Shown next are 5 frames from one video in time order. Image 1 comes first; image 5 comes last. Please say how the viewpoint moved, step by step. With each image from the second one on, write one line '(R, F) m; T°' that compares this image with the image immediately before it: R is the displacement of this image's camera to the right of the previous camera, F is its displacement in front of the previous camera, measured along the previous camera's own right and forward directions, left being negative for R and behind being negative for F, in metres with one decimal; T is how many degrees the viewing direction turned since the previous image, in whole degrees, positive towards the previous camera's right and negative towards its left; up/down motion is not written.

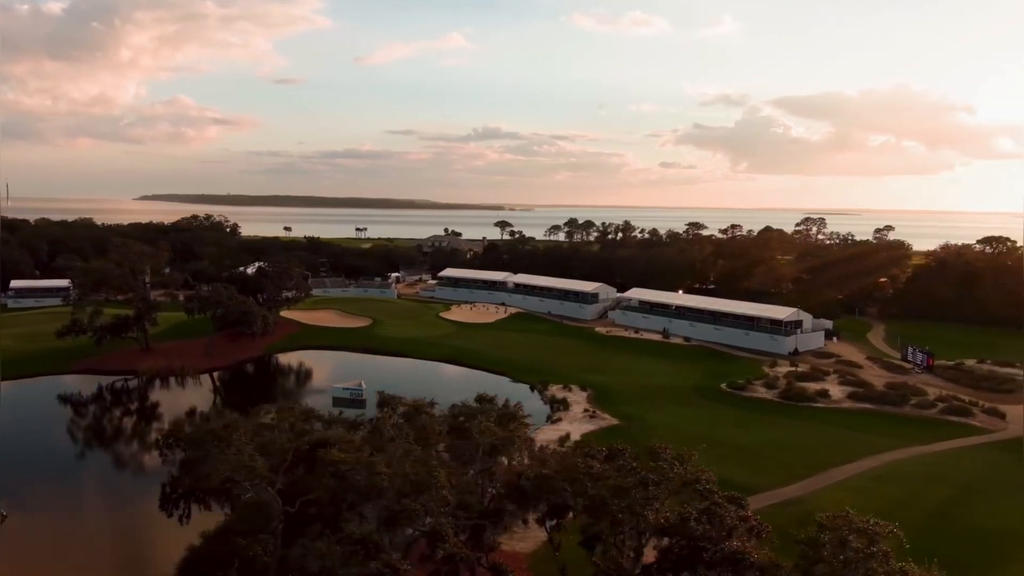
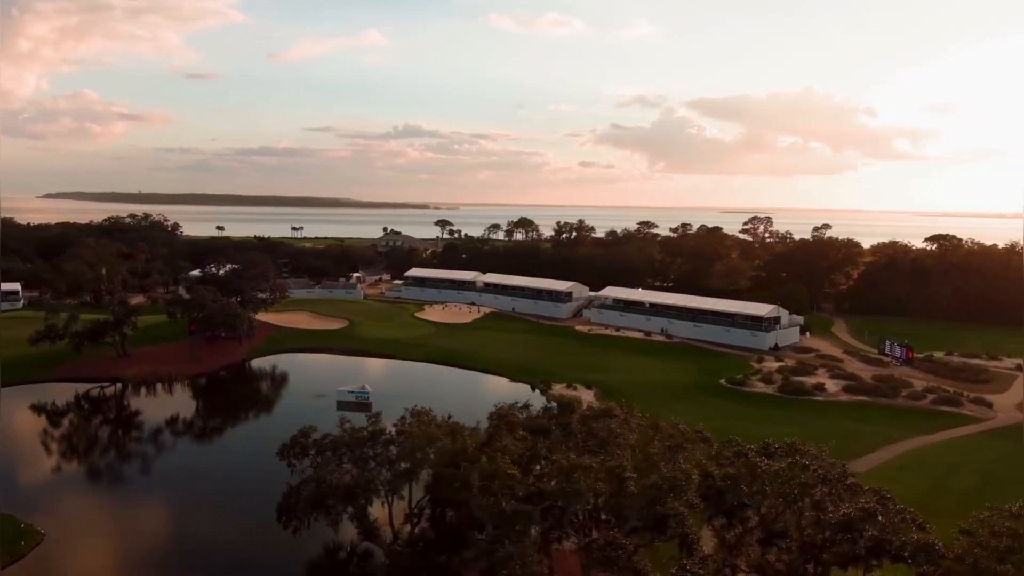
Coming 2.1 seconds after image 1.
(-2.9, +0.3) m; +4°
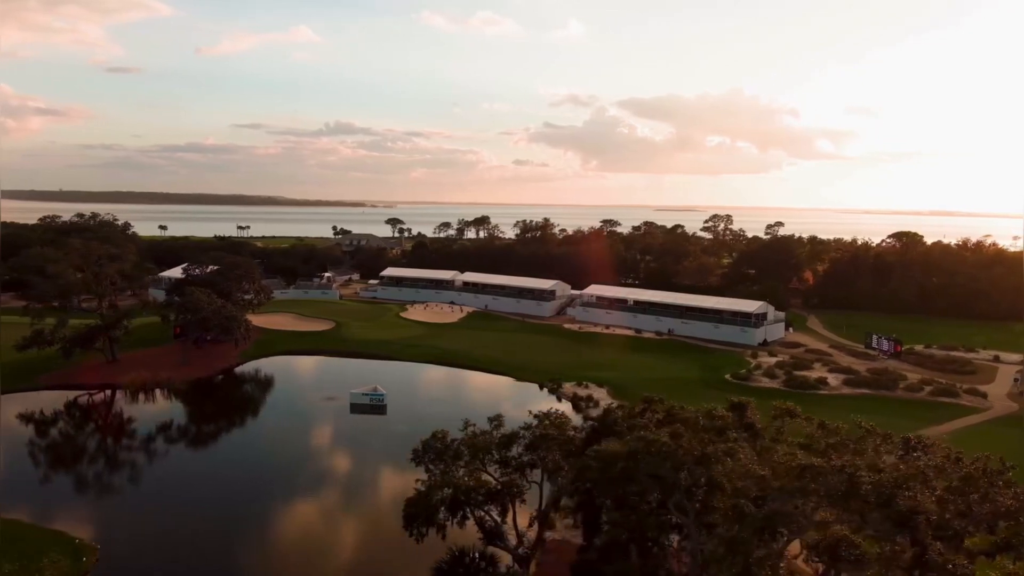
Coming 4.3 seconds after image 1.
(-2.7, +0.1) m; +3°
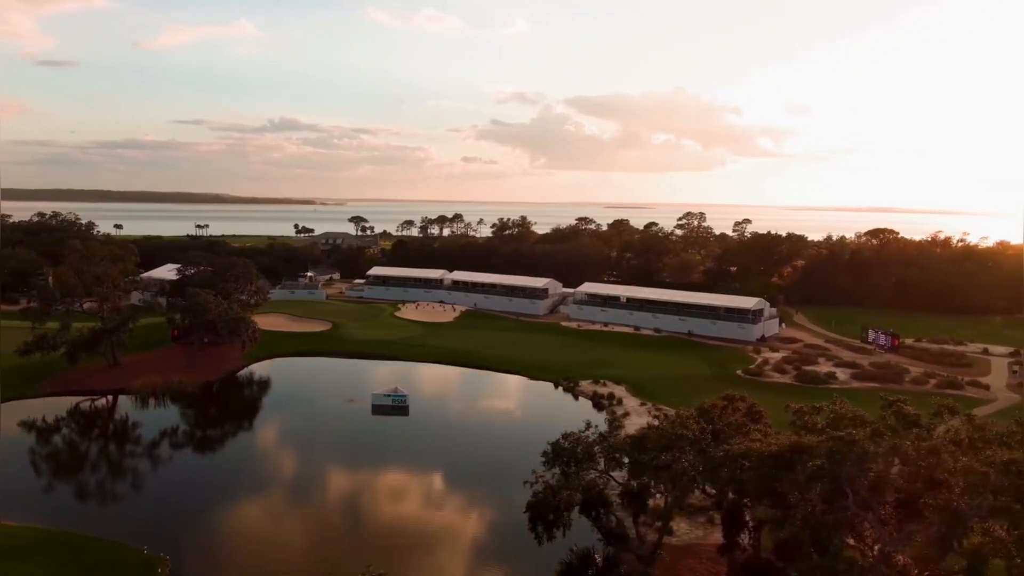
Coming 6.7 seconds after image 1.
(-2.4, 0.0) m; +2°
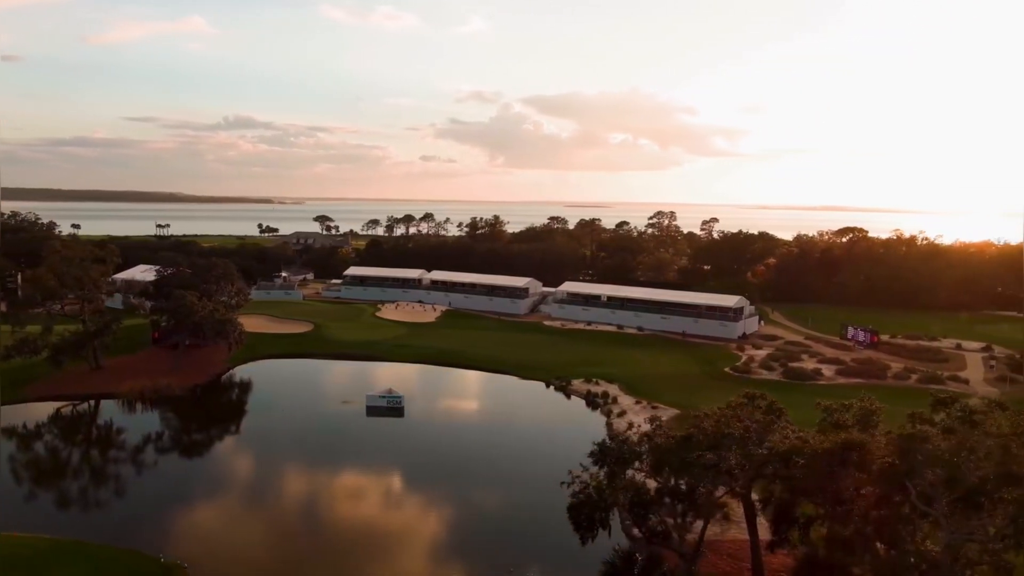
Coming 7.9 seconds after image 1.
(-1.2, 0.0) m; +2°
